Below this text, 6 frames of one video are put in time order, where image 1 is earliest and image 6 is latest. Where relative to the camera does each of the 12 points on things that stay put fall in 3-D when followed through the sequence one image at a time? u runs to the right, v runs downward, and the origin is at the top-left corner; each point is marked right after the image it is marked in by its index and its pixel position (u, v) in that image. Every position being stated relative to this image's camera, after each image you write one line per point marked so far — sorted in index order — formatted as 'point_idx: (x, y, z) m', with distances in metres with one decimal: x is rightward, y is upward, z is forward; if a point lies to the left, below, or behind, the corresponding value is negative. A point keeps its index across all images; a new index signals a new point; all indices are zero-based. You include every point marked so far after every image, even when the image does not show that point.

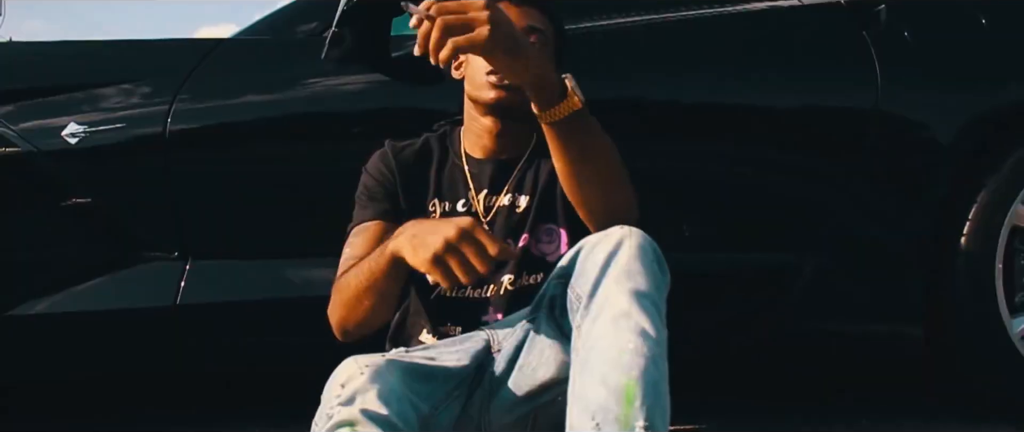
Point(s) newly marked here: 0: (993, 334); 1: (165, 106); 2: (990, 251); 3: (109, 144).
0: (+0.9, -0.2, +2.2) m
1: (-0.7, +0.2, +2.2) m
2: (+0.9, -0.1, +2.2) m
3: (-0.8, +0.1, +2.1) m
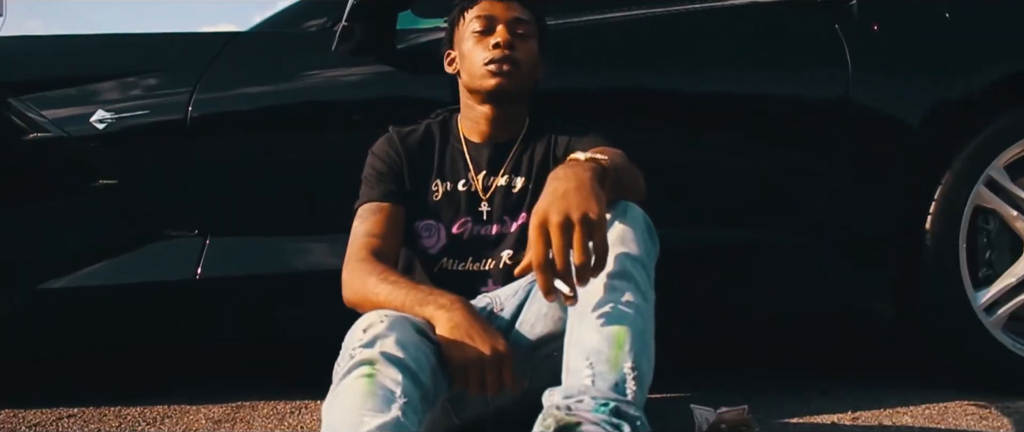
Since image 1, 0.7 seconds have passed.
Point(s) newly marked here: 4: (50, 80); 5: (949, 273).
0: (+0.9, -0.2, +2.3) m
1: (-0.7, +0.2, +2.3) m
2: (+0.9, 0.0, +2.3) m
3: (-0.8, +0.2, +2.3) m
4: (-1.0, +0.3, +2.3) m
5: (+0.9, -0.1, +2.3) m
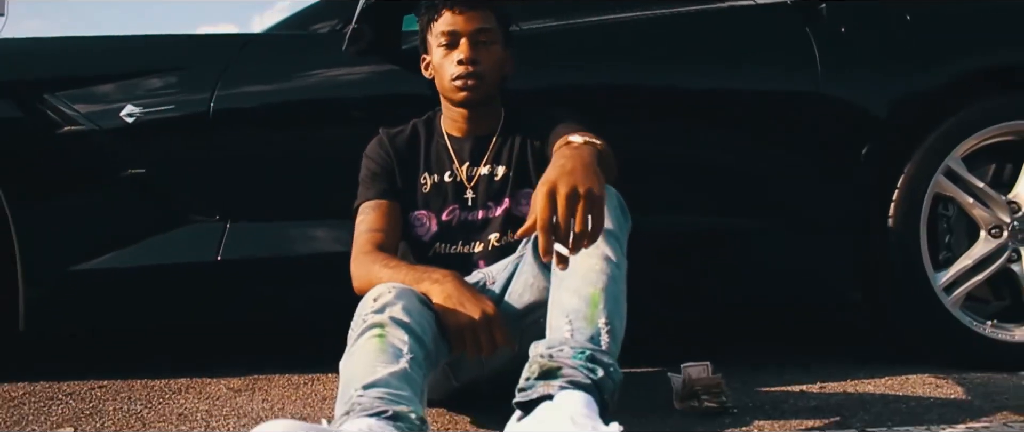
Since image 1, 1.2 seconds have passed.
0: (+0.9, -0.2, +2.5) m
1: (-0.7, +0.3, +2.5) m
2: (+0.9, 0.0, +2.5) m
3: (-0.8, +0.2, +2.5) m
4: (-1.0, +0.3, +2.5) m
5: (+0.9, -0.1, +2.5) m
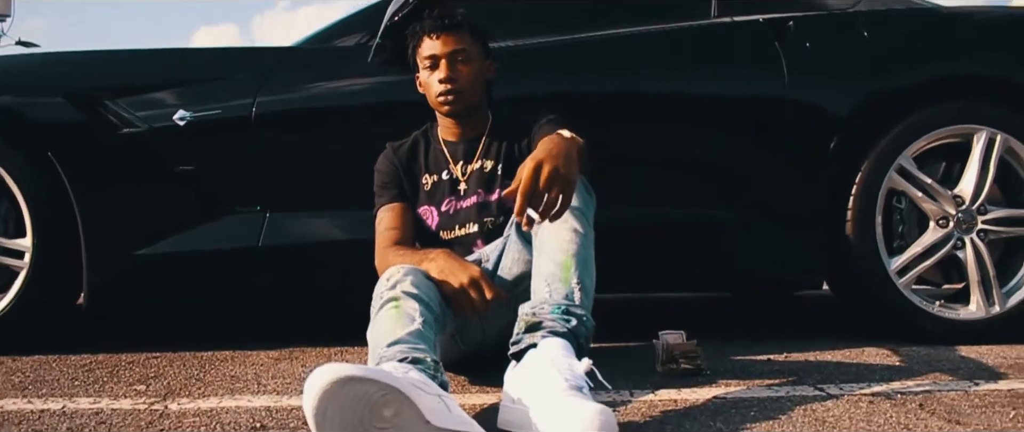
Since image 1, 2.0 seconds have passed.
0: (+0.9, -0.1, +2.9) m
1: (-0.7, +0.3, +2.9) m
2: (+0.9, 0.0, +2.9) m
3: (-0.8, +0.2, +2.8) m
4: (-1.0, +0.3, +2.9) m
5: (+0.9, -0.1, +2.9) m
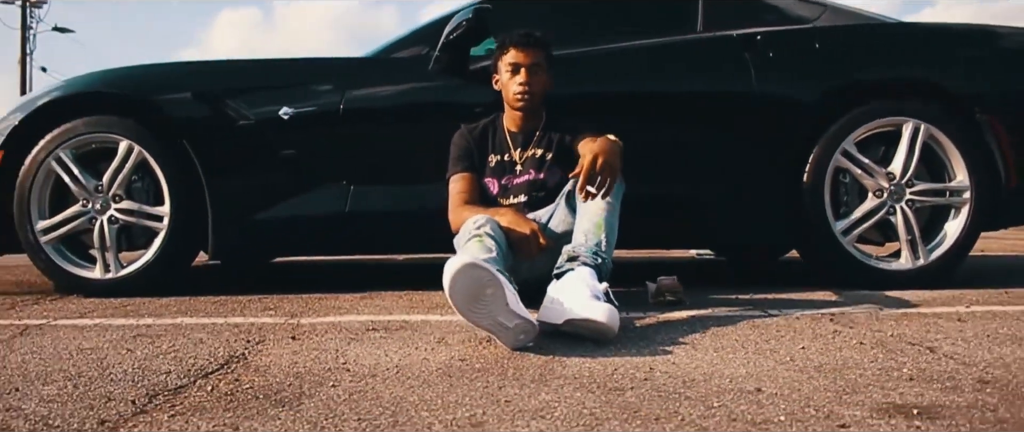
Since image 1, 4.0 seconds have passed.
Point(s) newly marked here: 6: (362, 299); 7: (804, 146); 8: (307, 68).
0: (+1.0, 0.0, +3.7) m
1: (-0.6, +0.4, +3.7) m
2: (+1.0, +0.1, +3.7) m
3: (-0.7, +0.3, +3.7) m
4: (-0.9, +0.4, +3.7) m
5: (+1.0, 0.0, +3.7) m
6: (-0.5, -0.3, +3.5) m
7: (+1.0, +0.2, +3.7) m
8: (-0.7, +0.5, +3.8) m
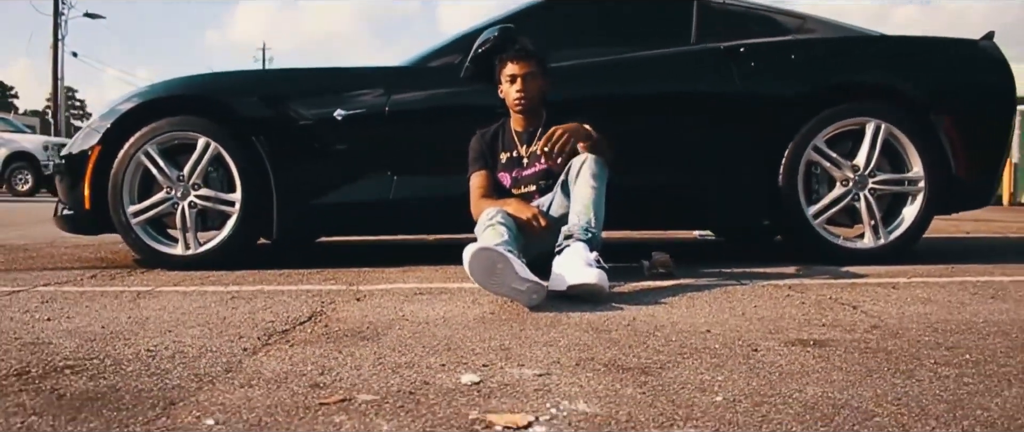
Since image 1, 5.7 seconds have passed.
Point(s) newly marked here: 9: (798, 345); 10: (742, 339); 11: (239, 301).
0: (+1.1, 0.0, +4.3) m
1: (-0.5, +0.4, +4.3) m
2: (+1.1, +0.2, +4.3) m
3: (-0.6, +0.4, +4.3) m
4: (-0.8, +0.5, +4.4) m
5: (+1.1, +0.1, +4.3) m
6: (-0.4, -0.2, +4.2) m
7: (+1.1, +0.3, +4.4) m
8: (-0.6, +0.6, +4.4) m
9: (+0.6, -0.2, +2.1) m
10: (+0.5, -0.2, +2.2) m
11: (-0.8, -0.2, +3.1) m
